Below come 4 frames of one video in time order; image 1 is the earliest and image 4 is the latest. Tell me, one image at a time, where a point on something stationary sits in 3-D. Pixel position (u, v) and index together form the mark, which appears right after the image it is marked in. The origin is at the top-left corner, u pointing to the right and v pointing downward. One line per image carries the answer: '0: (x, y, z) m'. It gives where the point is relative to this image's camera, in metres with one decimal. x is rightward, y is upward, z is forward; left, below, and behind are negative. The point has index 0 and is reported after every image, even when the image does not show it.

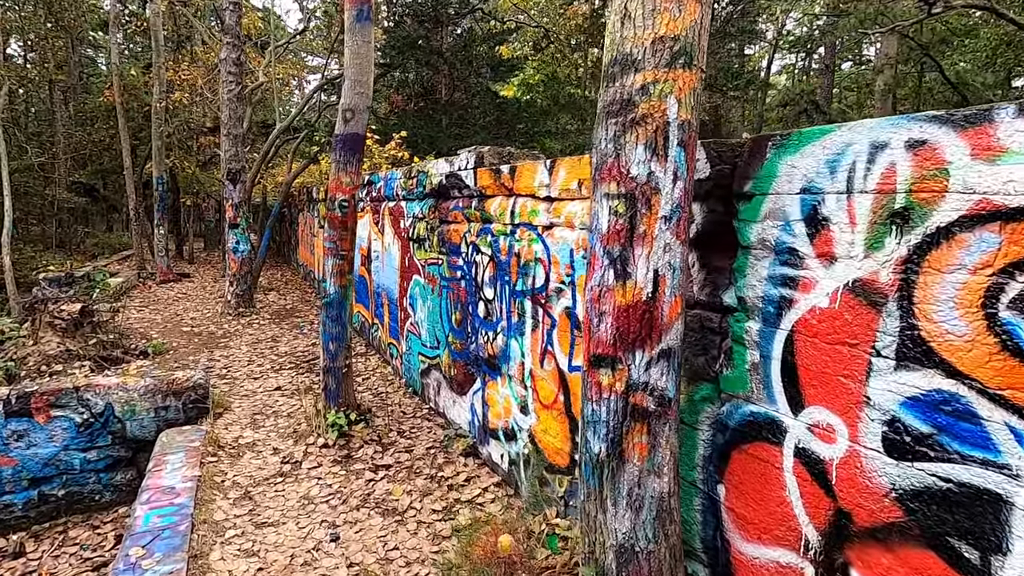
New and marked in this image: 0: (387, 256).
0: (-1.6, +0.4, +6.6) m
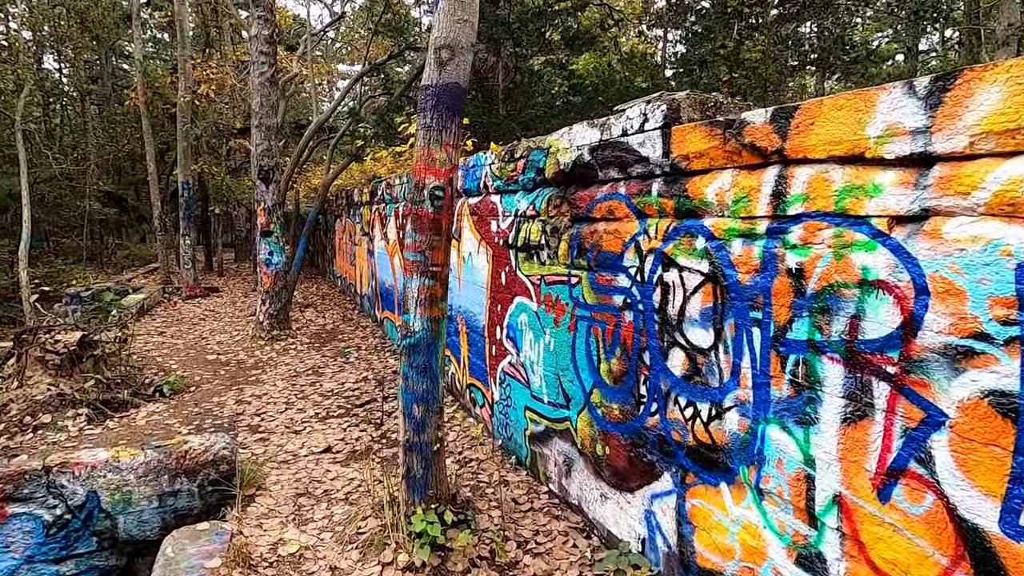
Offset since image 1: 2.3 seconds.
0: (-0.4, +0.2, +5.0) m
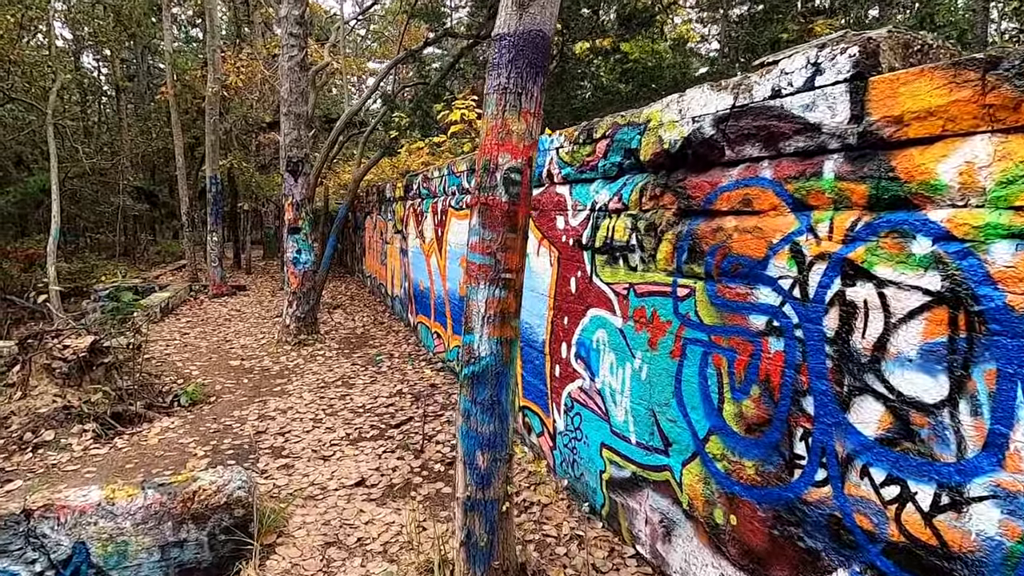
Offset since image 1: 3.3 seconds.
0: (+0.1, +0.1, +4.3) m
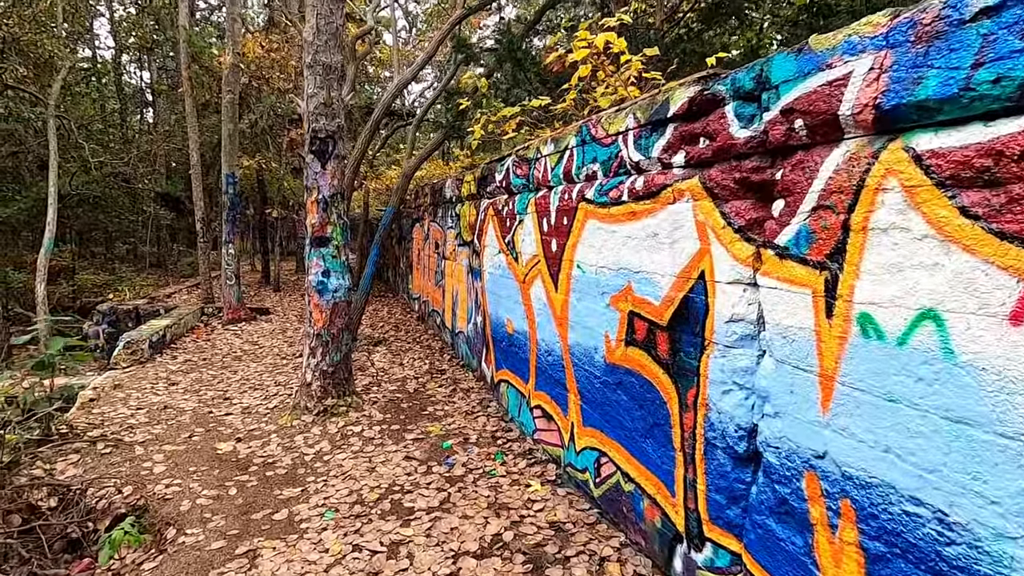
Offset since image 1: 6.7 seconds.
0: (+1.1, -0.2, +1.6) m
